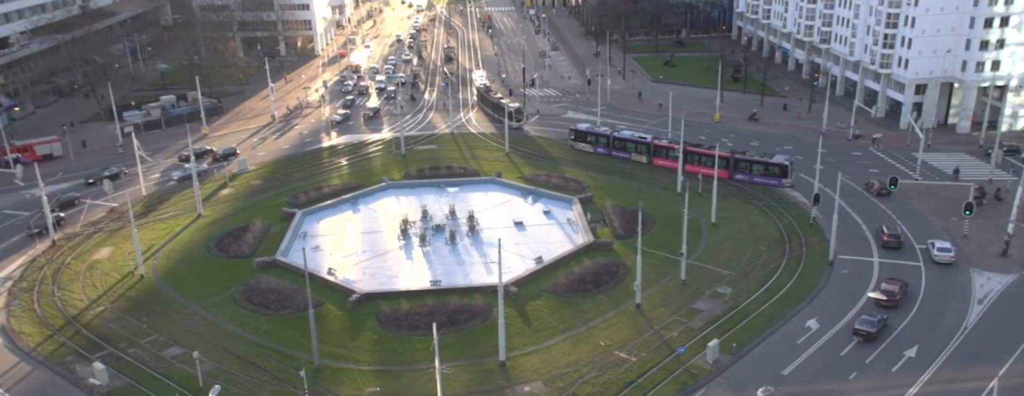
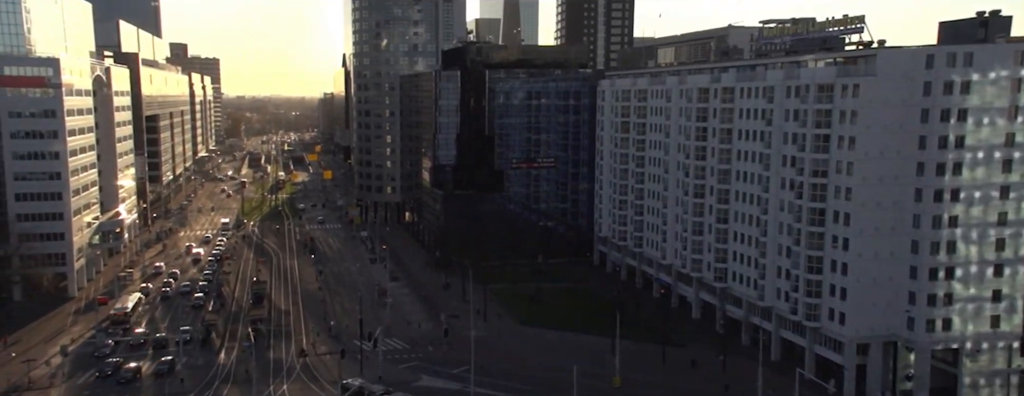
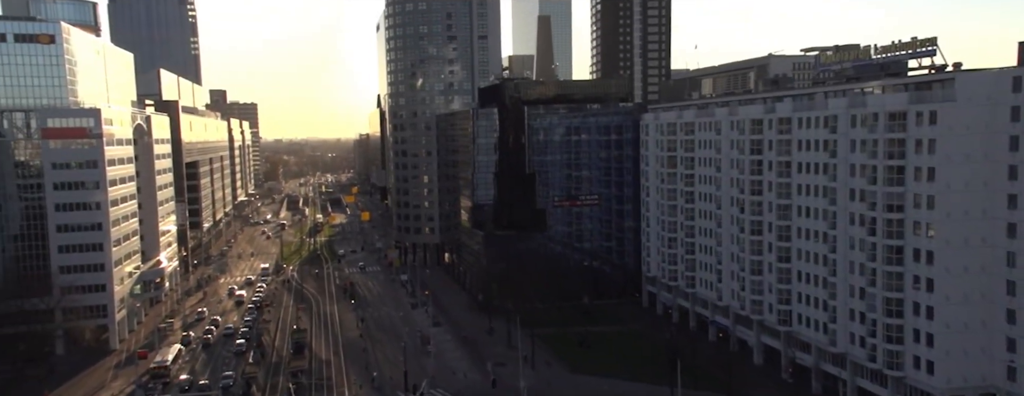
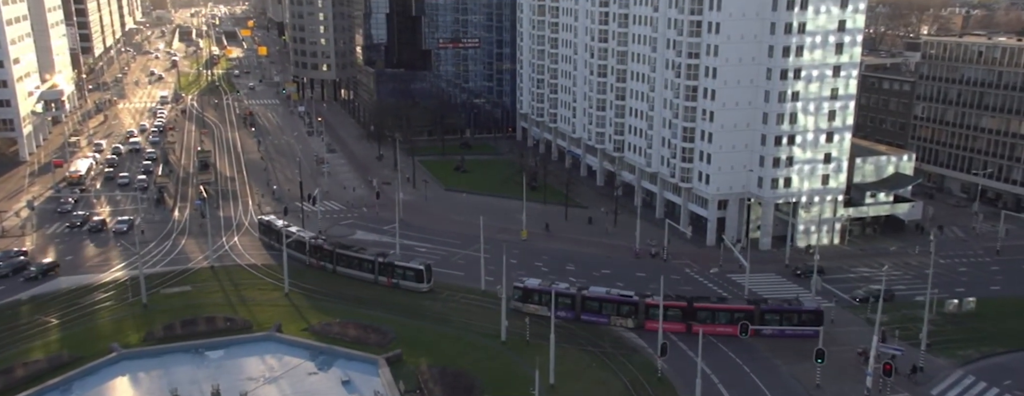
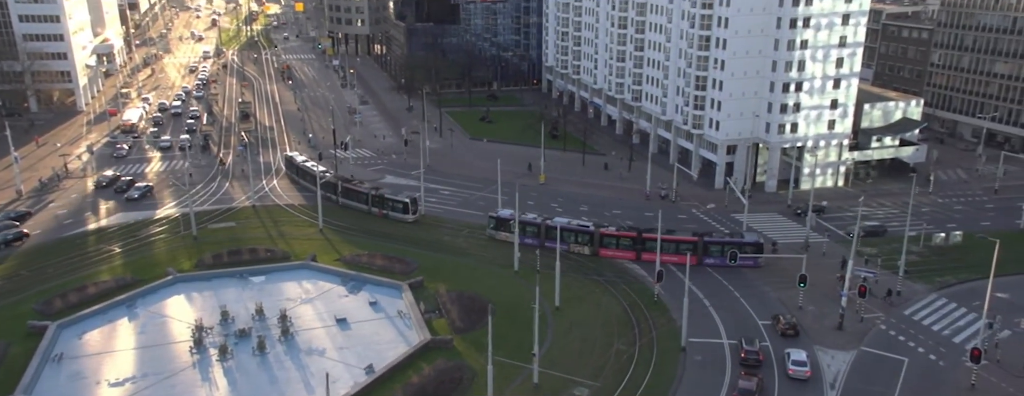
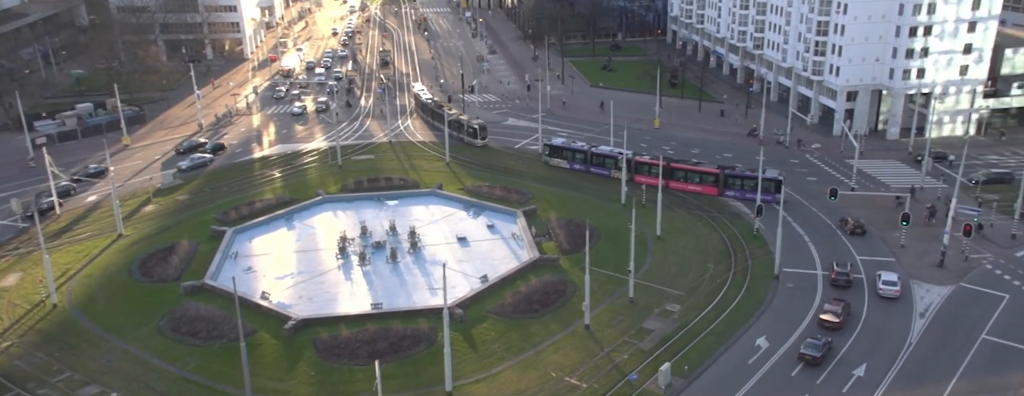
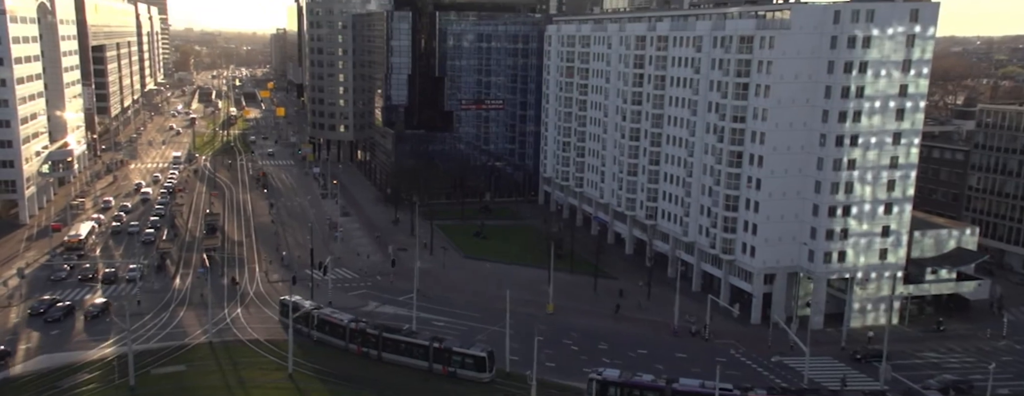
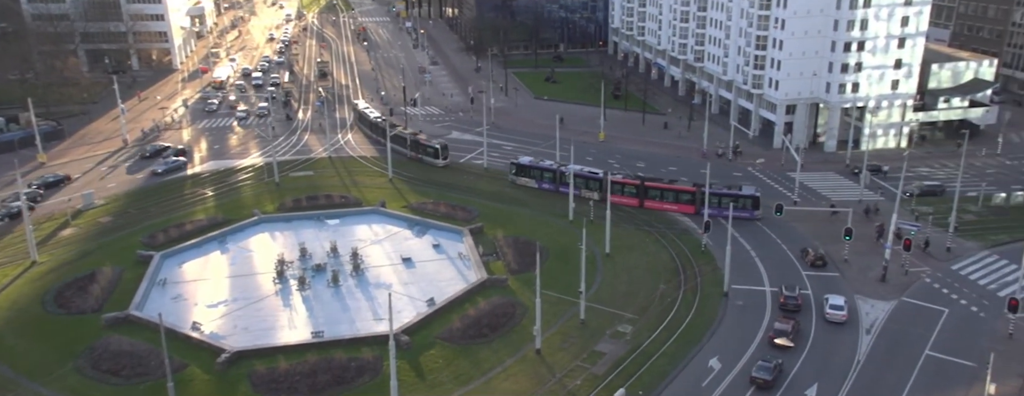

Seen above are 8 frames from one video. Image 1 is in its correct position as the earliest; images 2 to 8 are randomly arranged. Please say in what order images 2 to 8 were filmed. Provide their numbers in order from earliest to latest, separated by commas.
6, 8, 5, 4, 7, 2, 3
